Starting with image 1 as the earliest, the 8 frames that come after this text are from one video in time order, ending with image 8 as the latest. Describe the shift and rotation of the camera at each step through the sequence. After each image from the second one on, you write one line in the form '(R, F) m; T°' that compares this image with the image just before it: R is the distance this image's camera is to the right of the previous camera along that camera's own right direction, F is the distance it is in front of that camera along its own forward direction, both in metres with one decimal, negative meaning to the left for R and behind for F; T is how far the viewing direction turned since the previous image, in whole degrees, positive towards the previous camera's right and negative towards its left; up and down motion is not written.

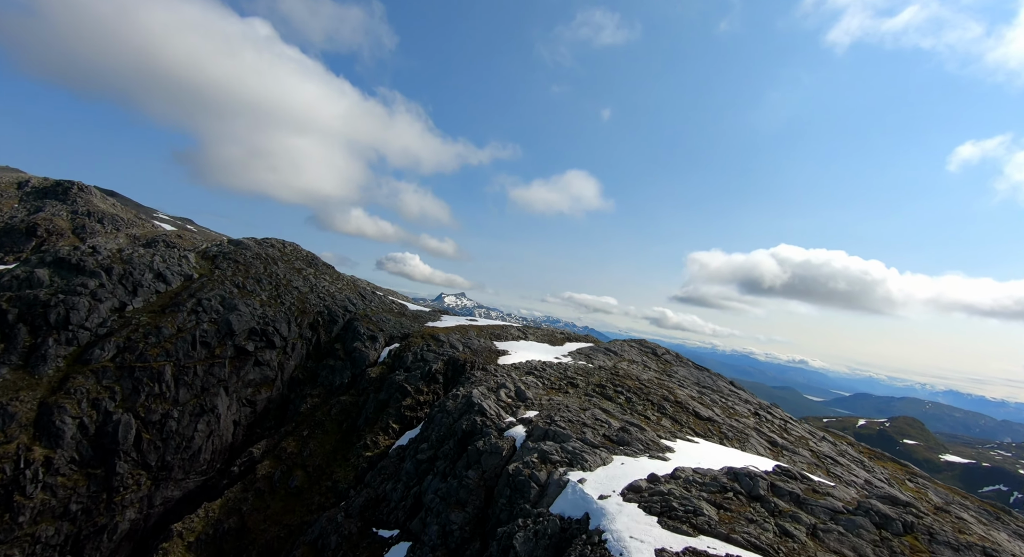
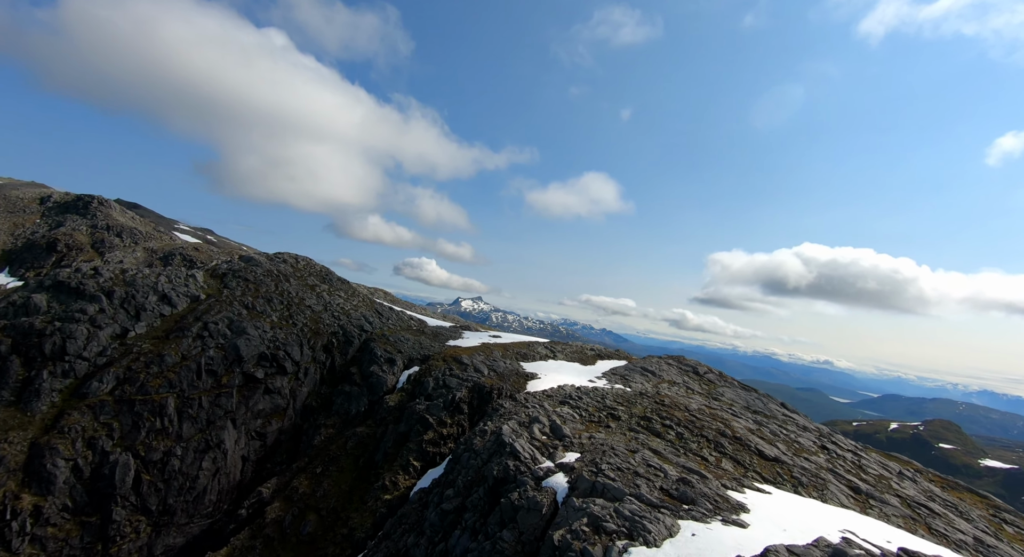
(-1.6, +6.5) m; -2°
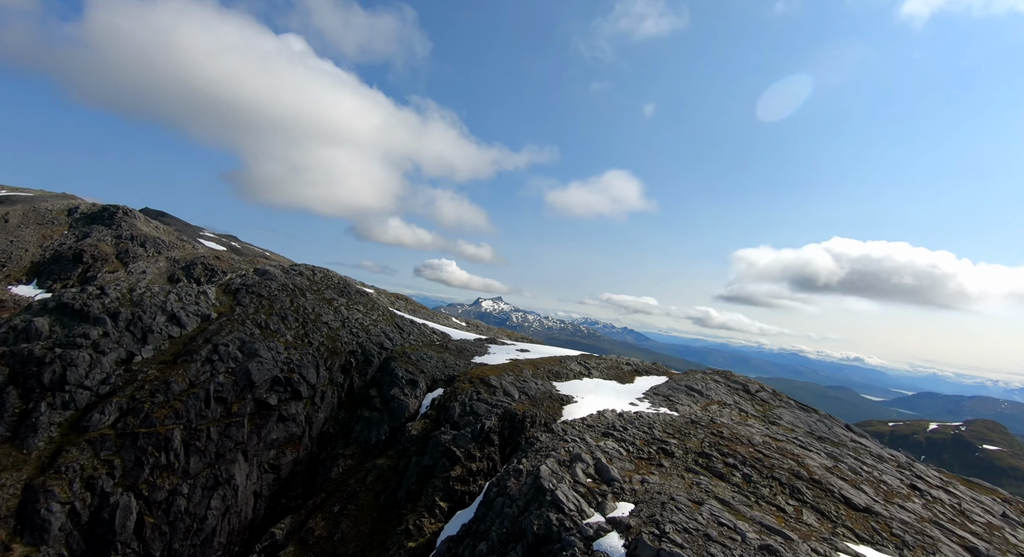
(-1.4, +6.4) m; -2°
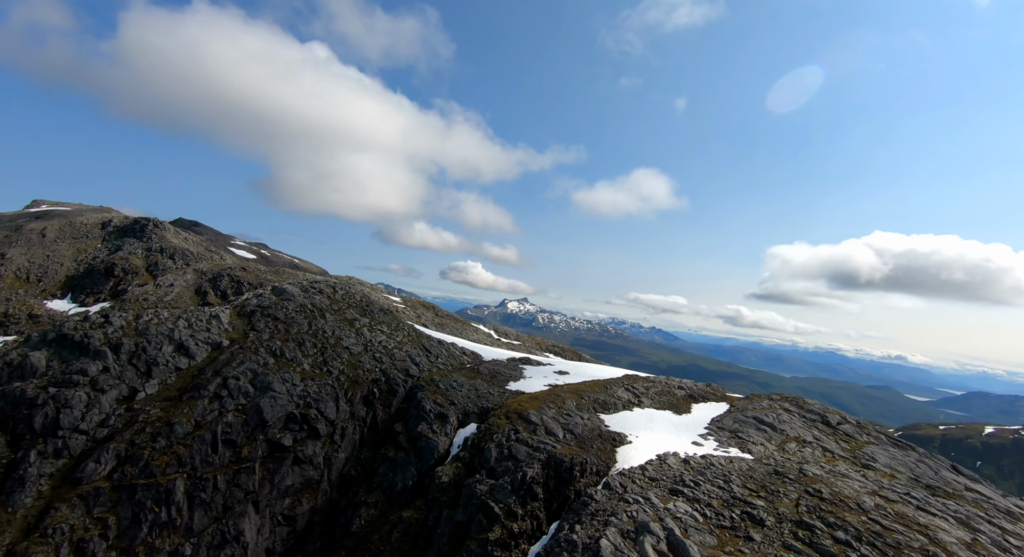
(-1.7, +8.3) m; -3°
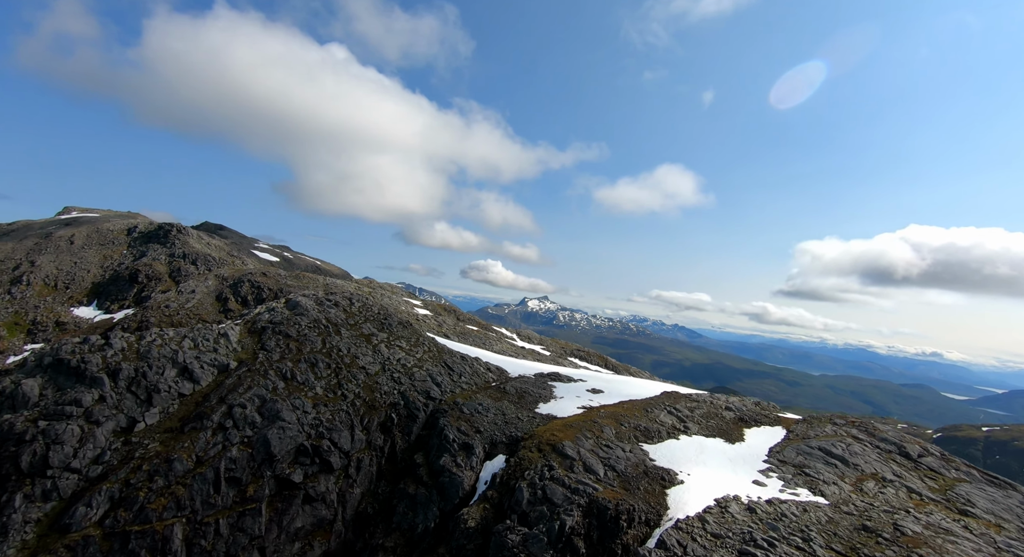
(-1.1, +6.5) m; -2°
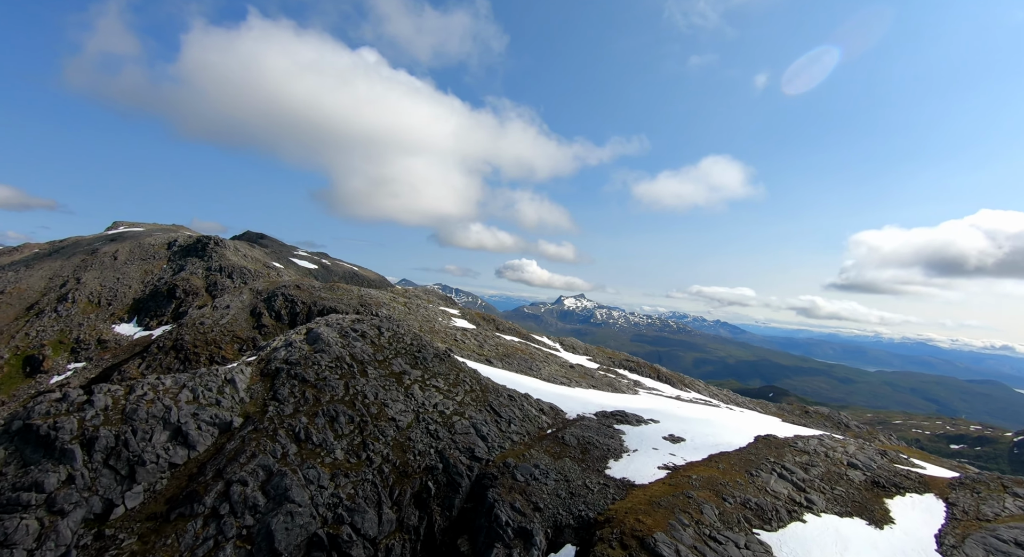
(-2.5, +13.2) m; -4°
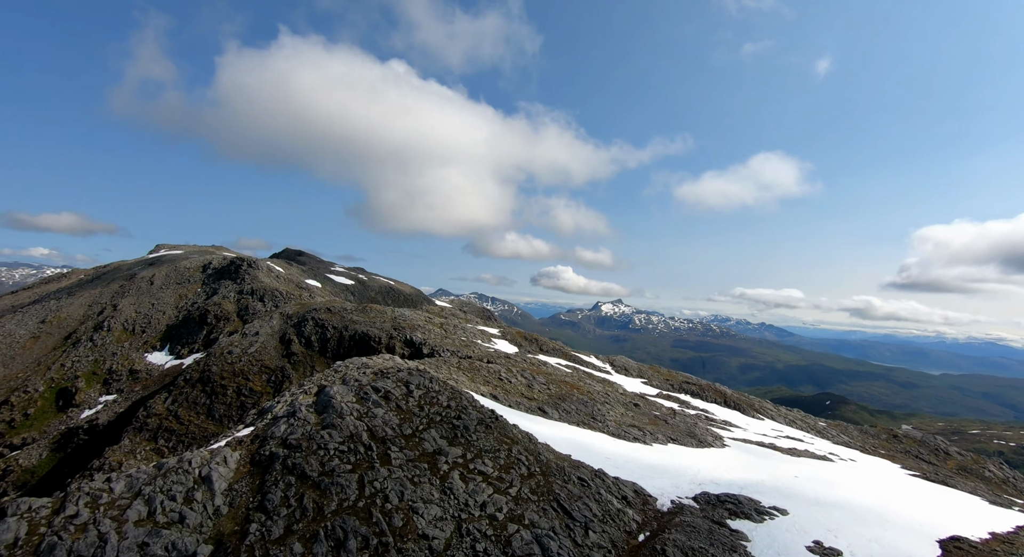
(-3.1, +17.4) m; -4°
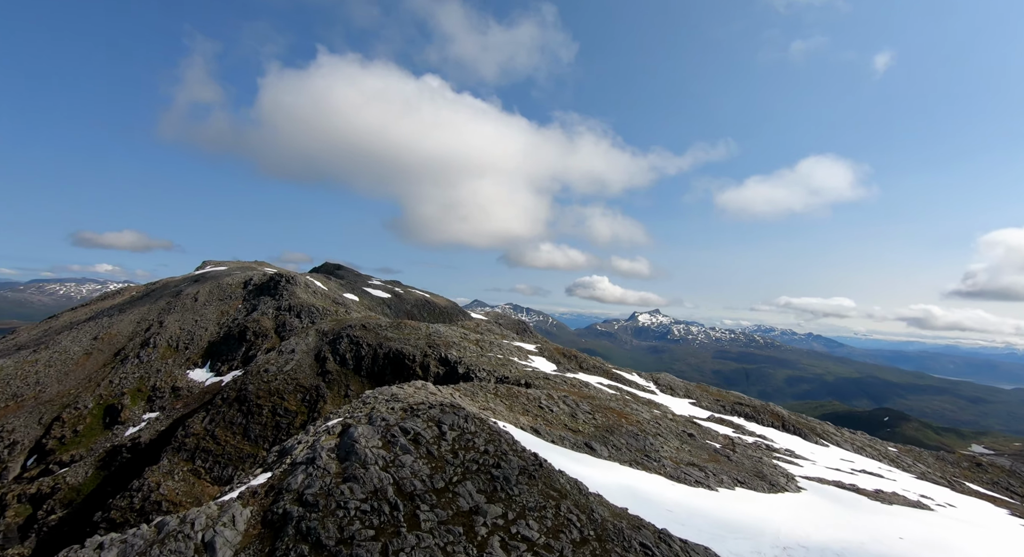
(-0.9, +7.1) m; -4°
